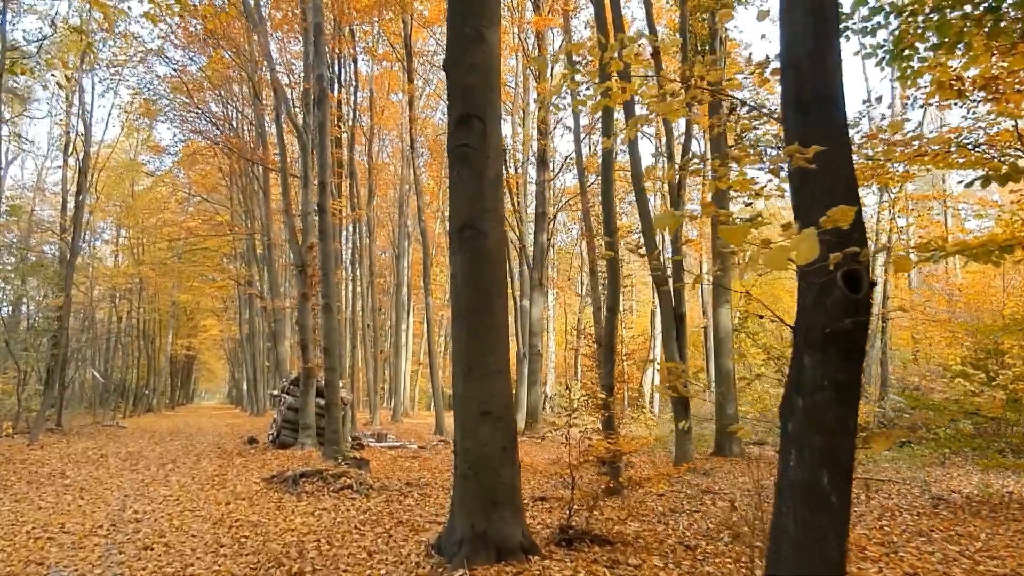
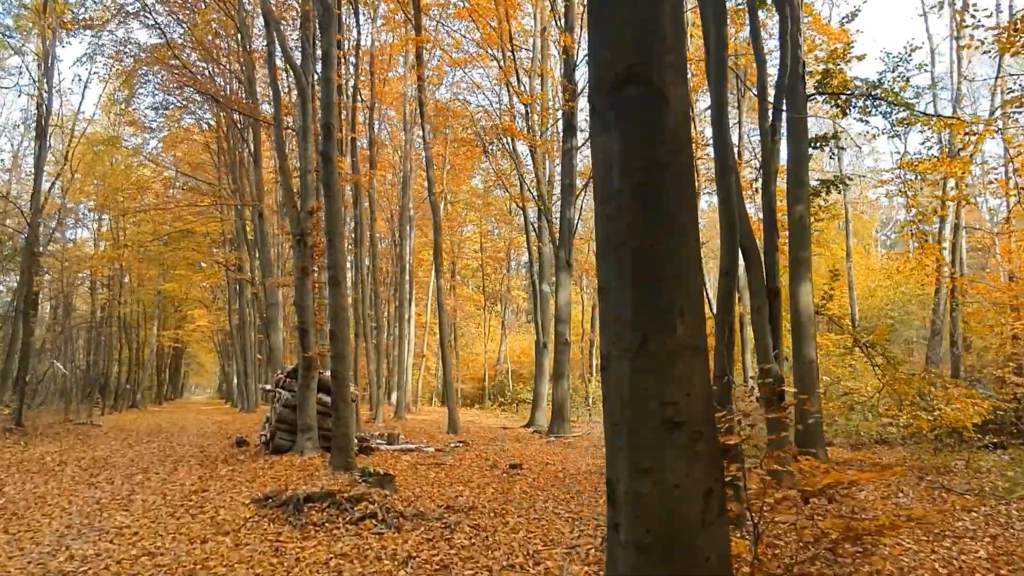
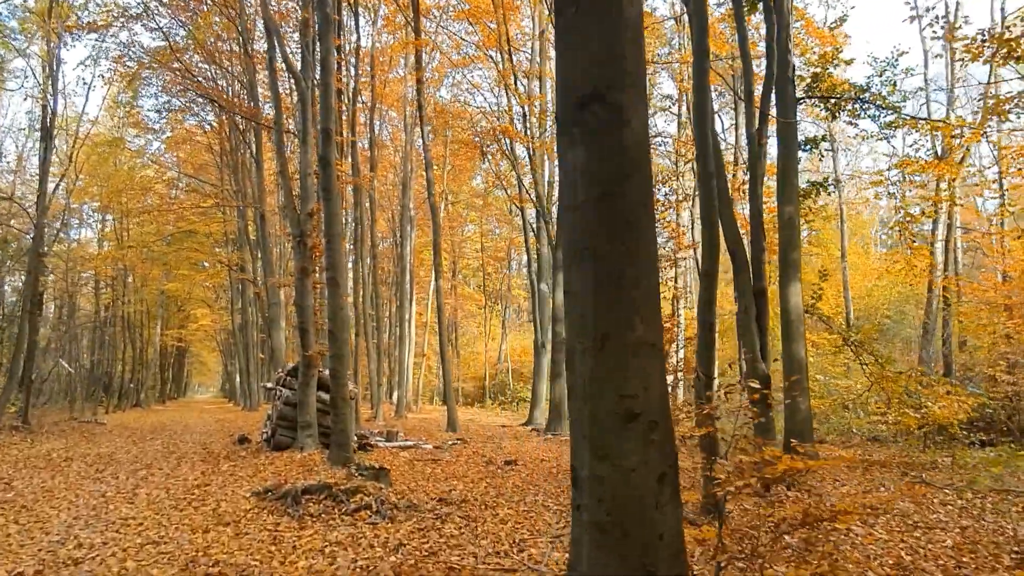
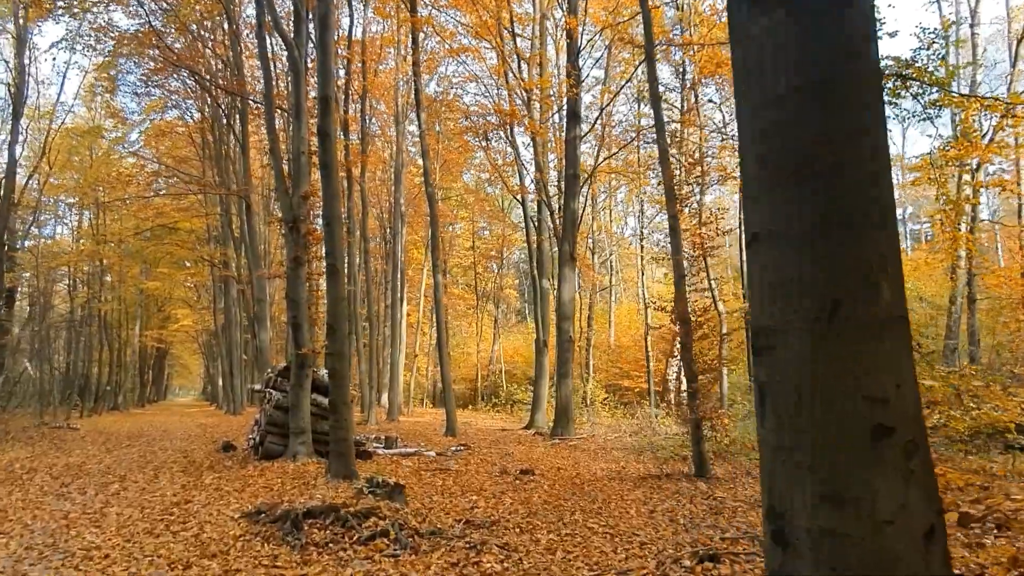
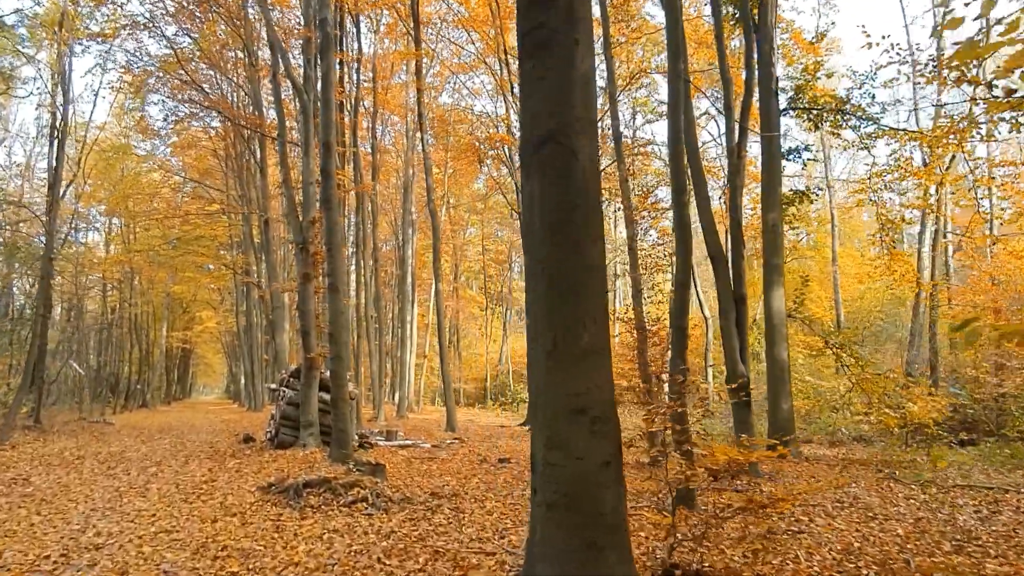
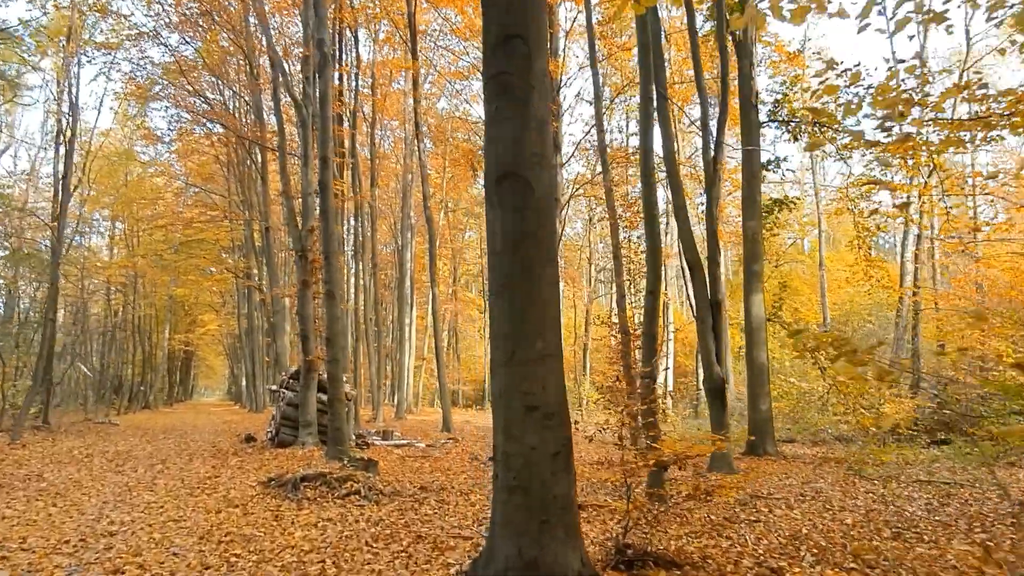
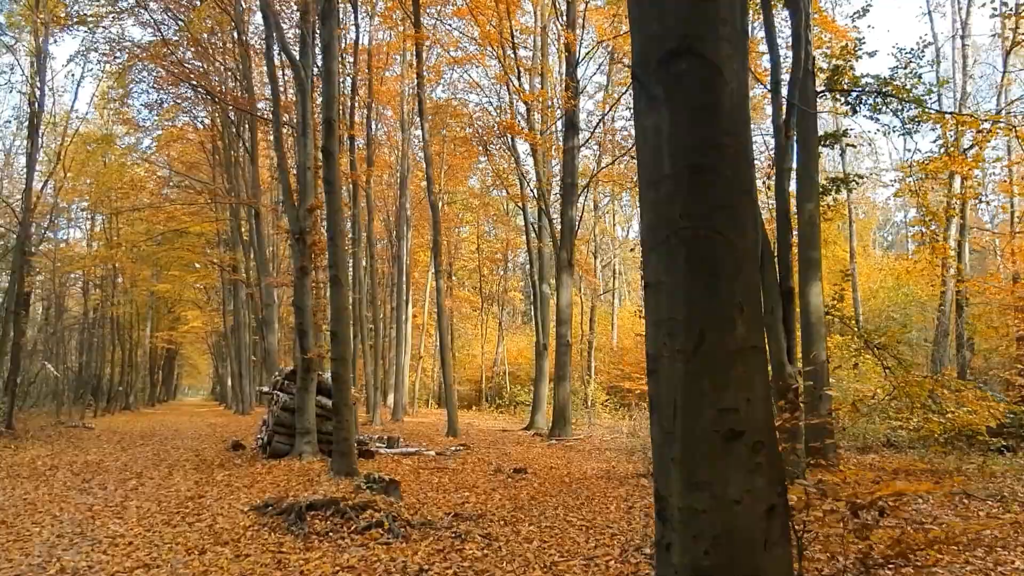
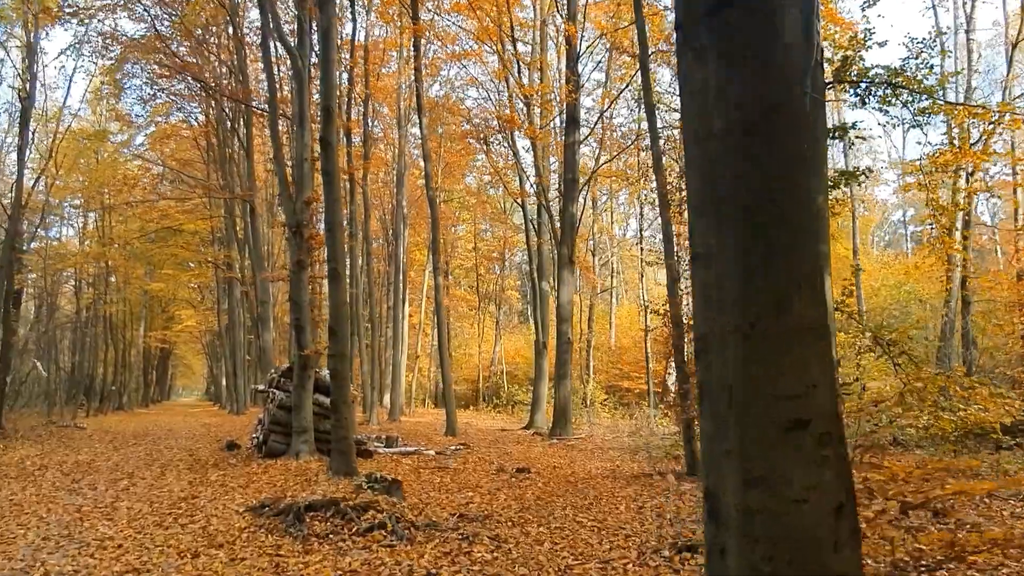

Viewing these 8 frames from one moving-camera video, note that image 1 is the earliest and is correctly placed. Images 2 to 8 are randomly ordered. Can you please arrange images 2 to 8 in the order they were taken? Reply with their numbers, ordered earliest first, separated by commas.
6, 5, 3, 2, 7, 8, 4
